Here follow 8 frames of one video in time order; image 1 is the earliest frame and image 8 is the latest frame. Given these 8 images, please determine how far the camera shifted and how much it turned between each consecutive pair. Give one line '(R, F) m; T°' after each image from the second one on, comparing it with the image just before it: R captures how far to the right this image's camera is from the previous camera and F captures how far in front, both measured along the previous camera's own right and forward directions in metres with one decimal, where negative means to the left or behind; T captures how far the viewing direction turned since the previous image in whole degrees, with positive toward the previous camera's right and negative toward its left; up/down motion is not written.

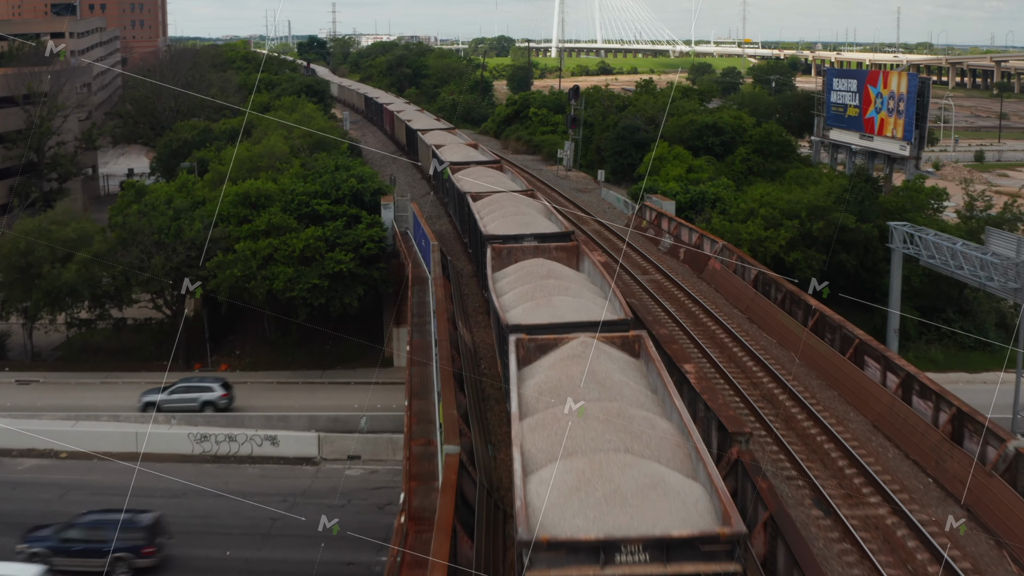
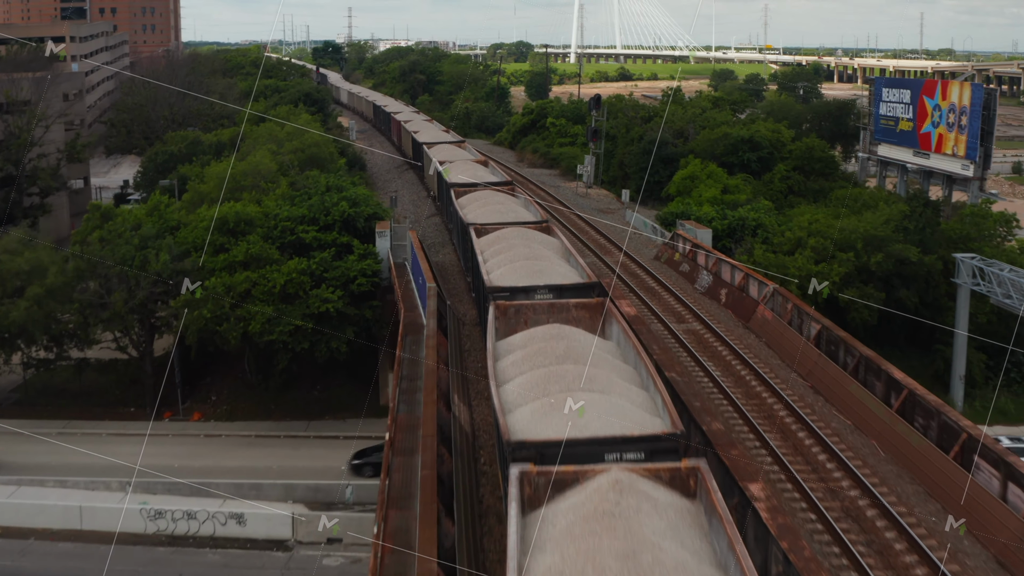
(+0.1, +2.5) m; -1°
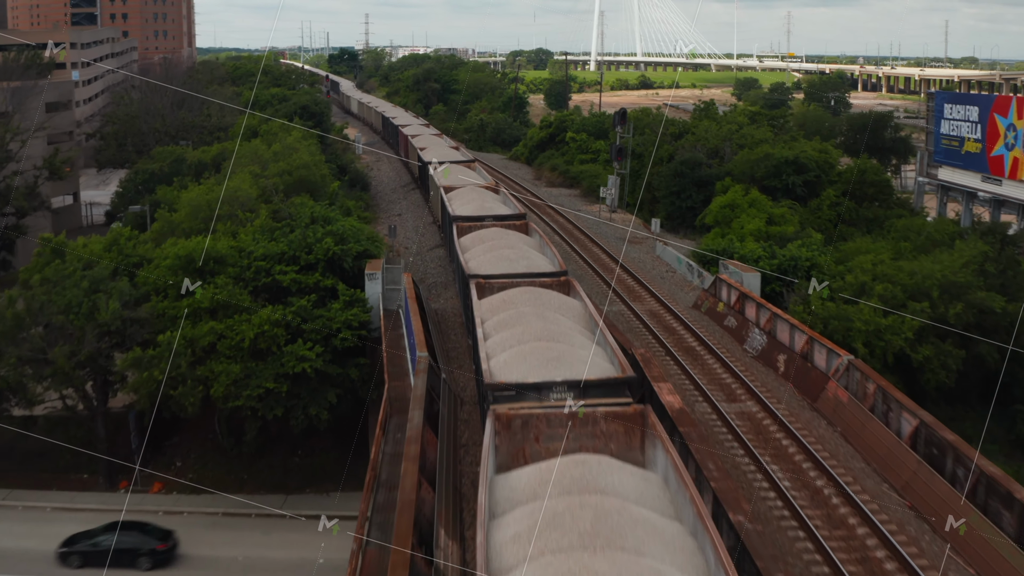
(+0.1, +2.6) m; -1°
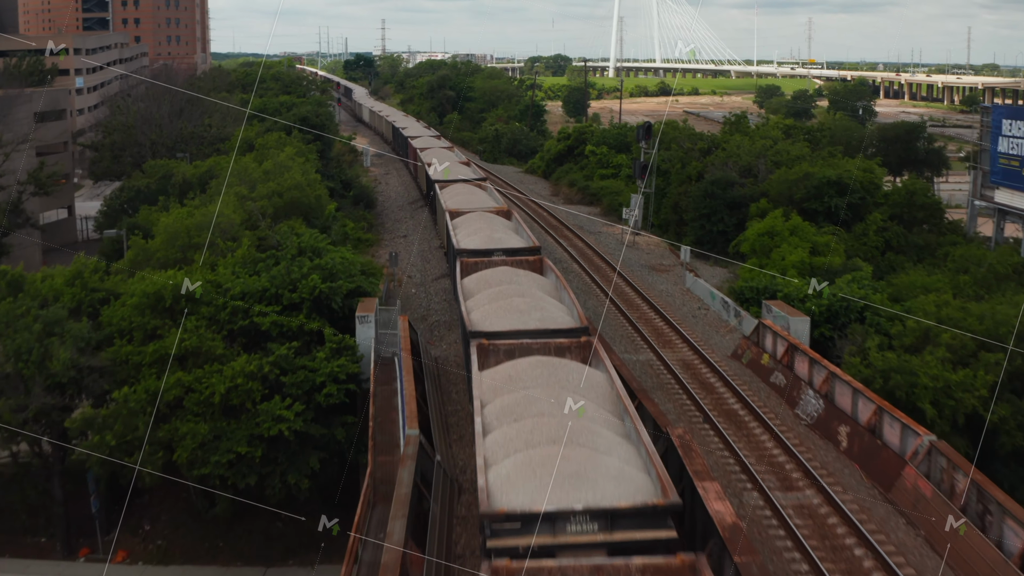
(+0.1, +1.9) m; -1°
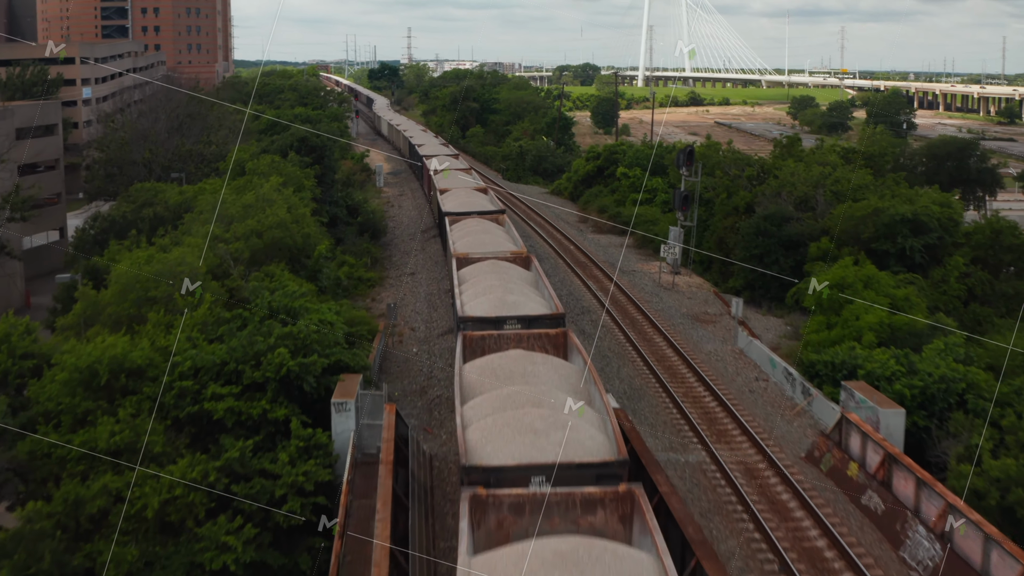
(+0.1, +2.7) m; -1°
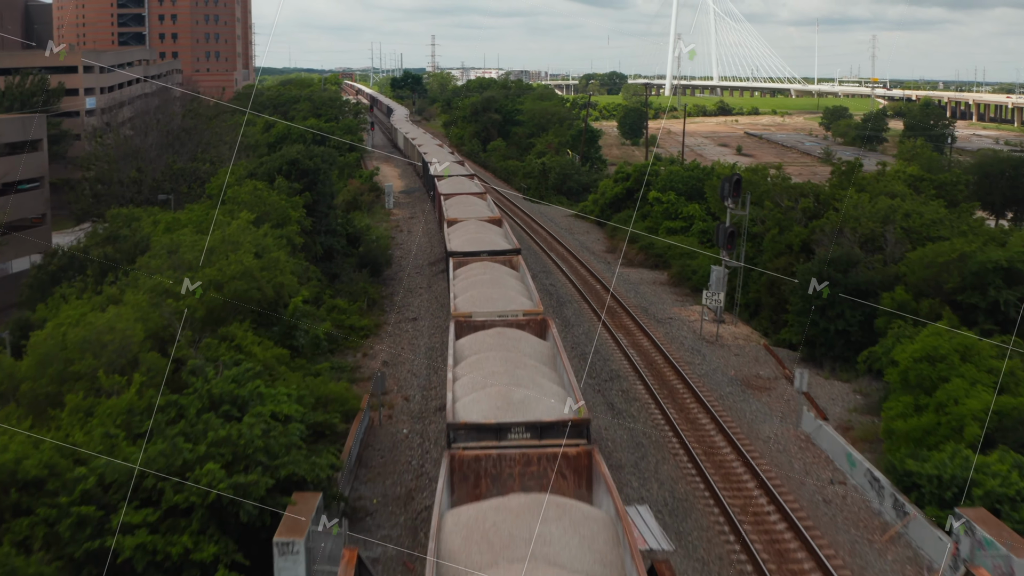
(+0.1, +2.7) m; -1°
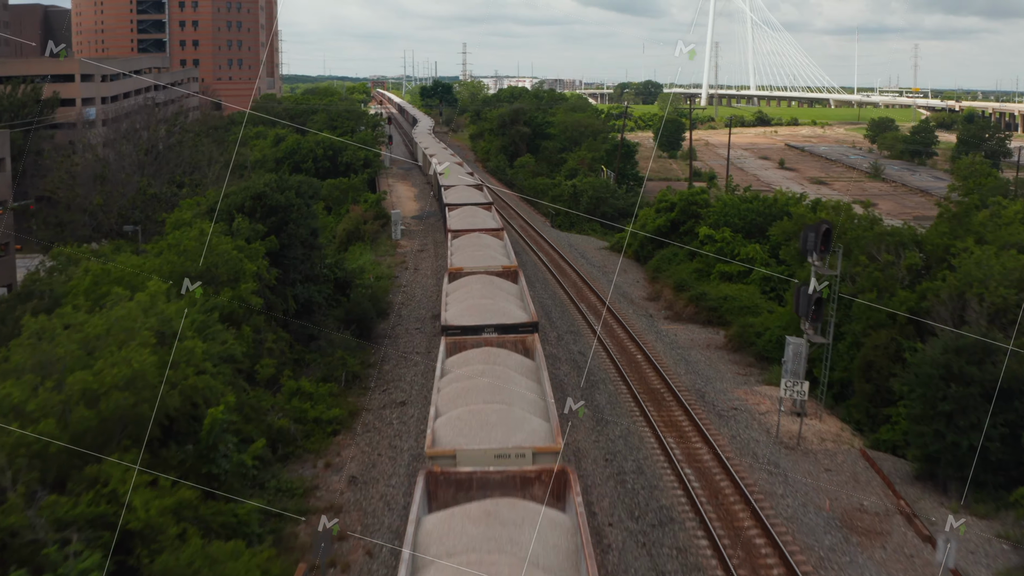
(+0.2, +4.0) m; -1°
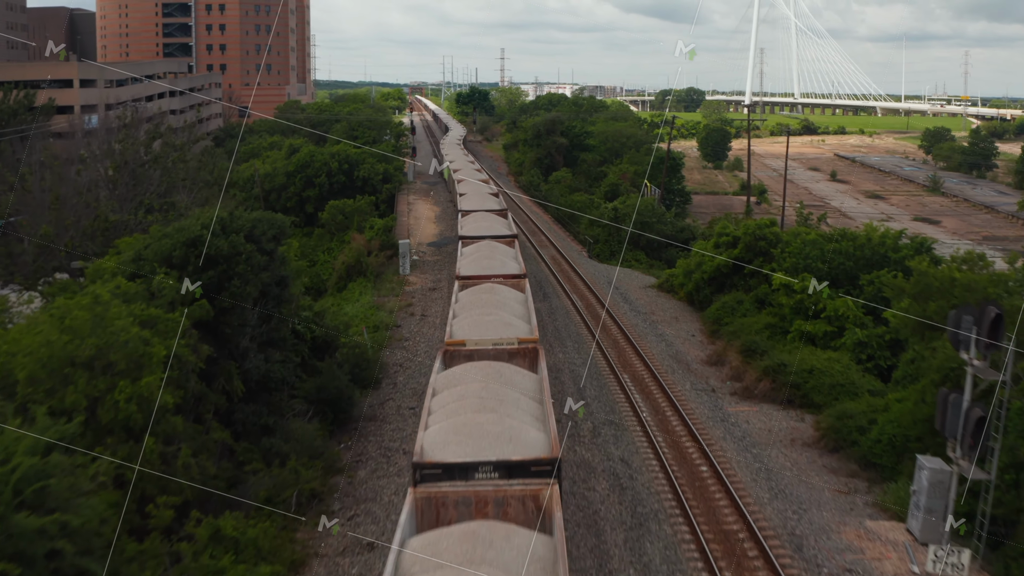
(+0.2, +4.1) m; -2°
